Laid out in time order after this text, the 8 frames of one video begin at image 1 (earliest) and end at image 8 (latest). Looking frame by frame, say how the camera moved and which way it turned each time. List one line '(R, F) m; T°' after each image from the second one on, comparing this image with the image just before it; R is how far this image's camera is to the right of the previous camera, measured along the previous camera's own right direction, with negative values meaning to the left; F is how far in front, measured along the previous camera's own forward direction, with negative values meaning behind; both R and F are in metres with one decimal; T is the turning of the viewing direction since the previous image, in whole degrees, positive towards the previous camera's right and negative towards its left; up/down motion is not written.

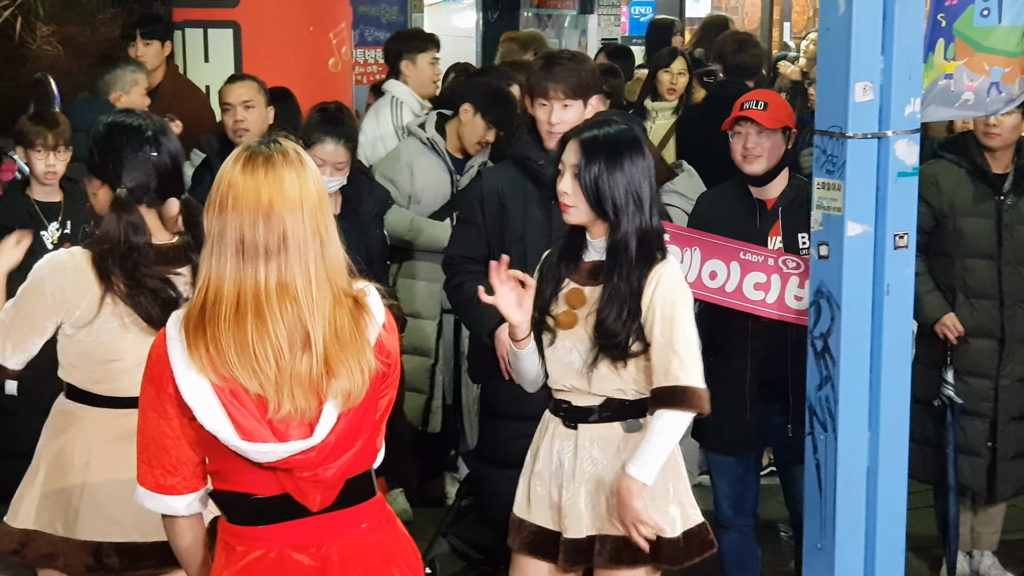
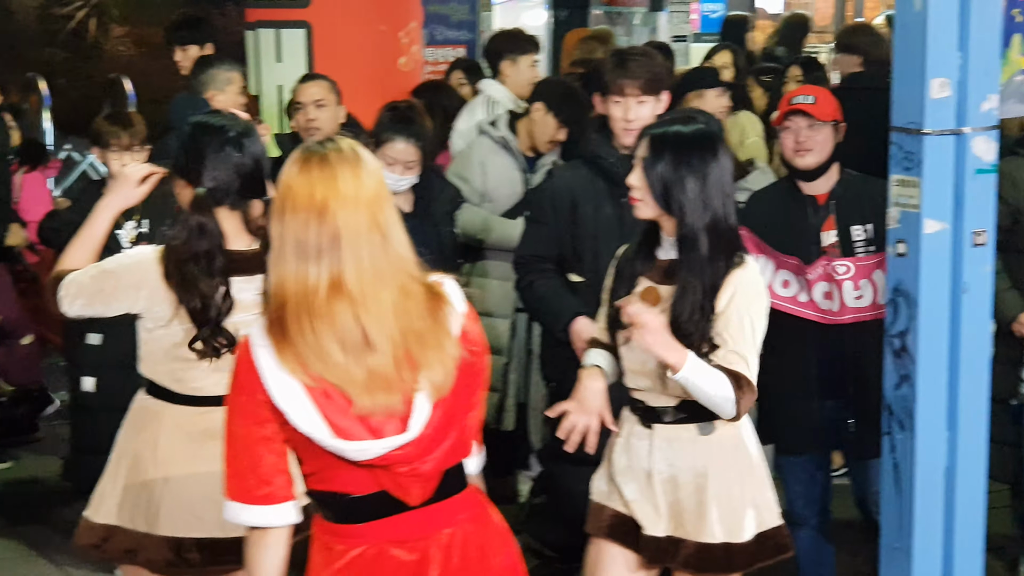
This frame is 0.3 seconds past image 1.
(-0.1, 0.0) m; -2°
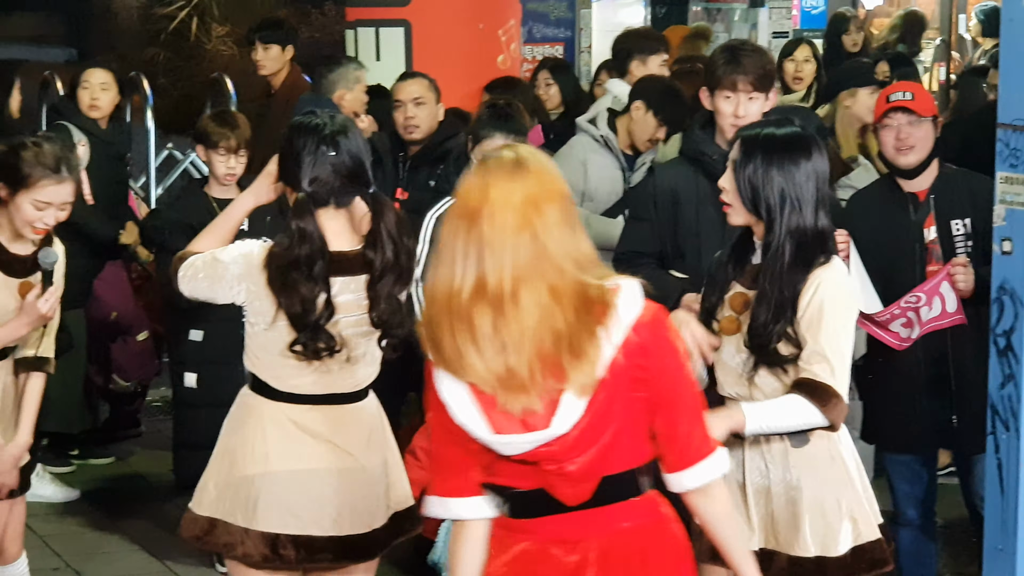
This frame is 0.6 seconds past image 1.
(-0.2, 0.0) m; -2°
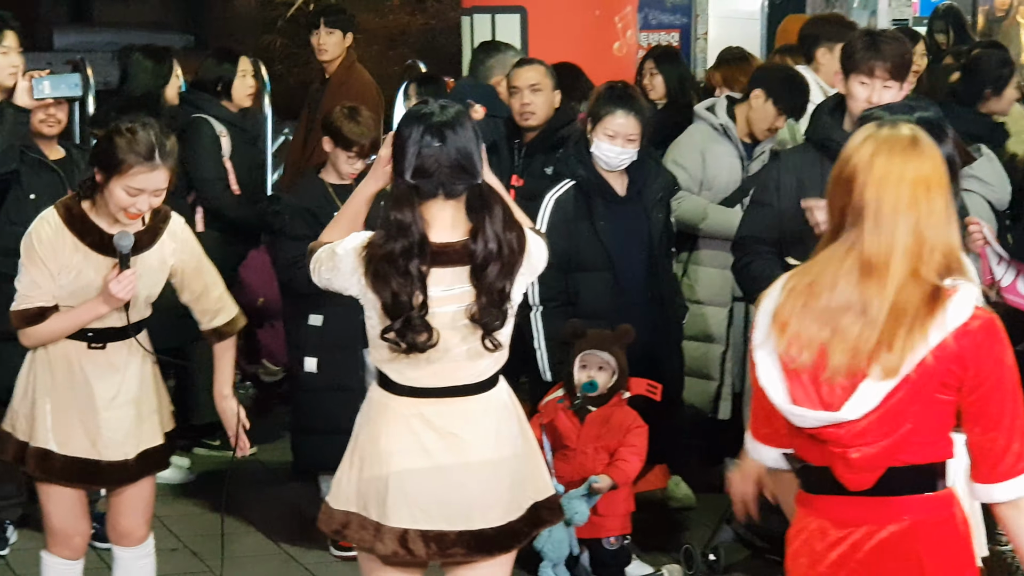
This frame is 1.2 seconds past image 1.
(-0.3, 0.0) m; -2°
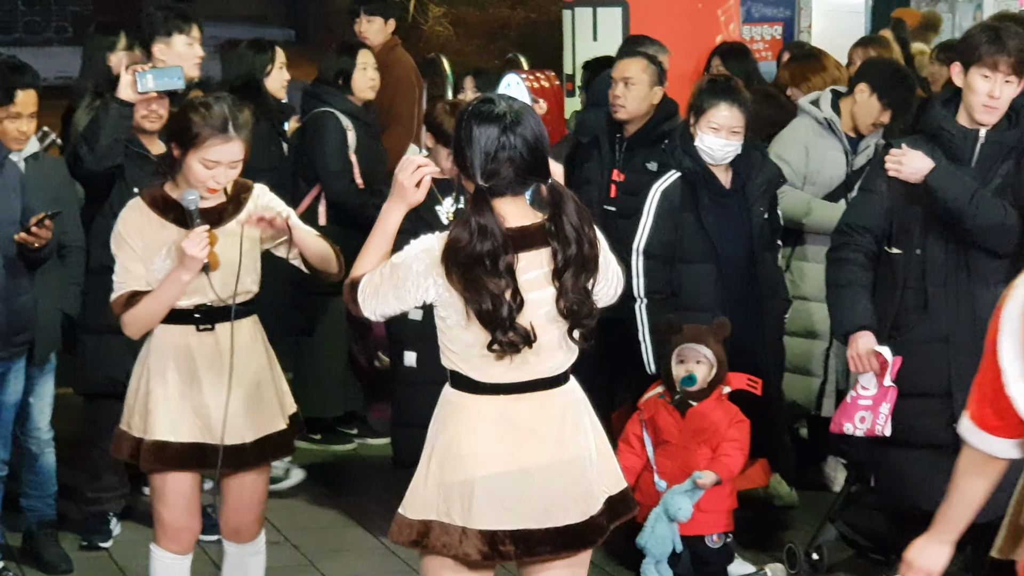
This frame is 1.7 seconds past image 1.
(-0.2, 0.0) m; -2°
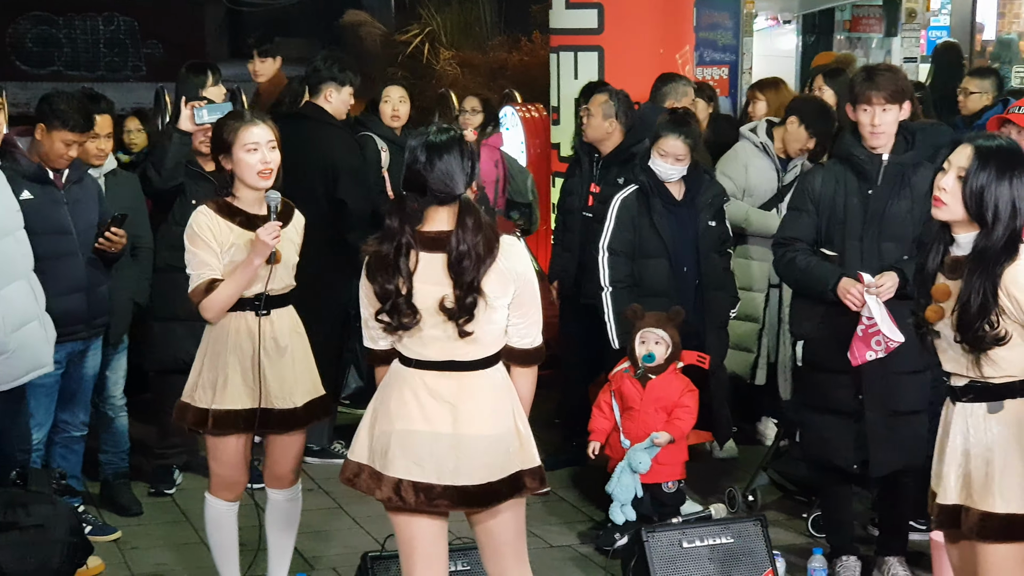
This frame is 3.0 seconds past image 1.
(0.0, -1.0) m; 0°
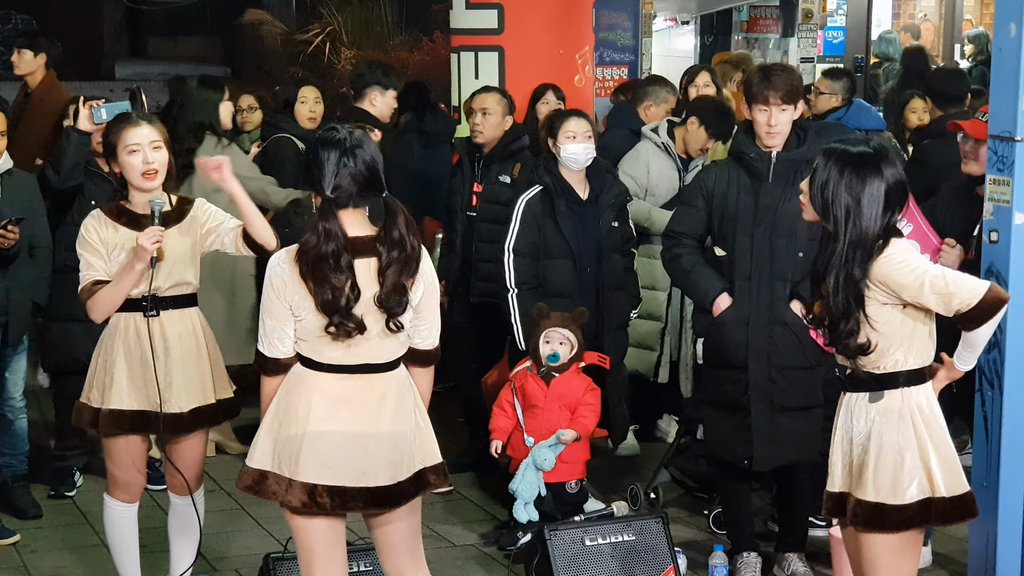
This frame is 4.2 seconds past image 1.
(+0.2, 0.0) m; +2°
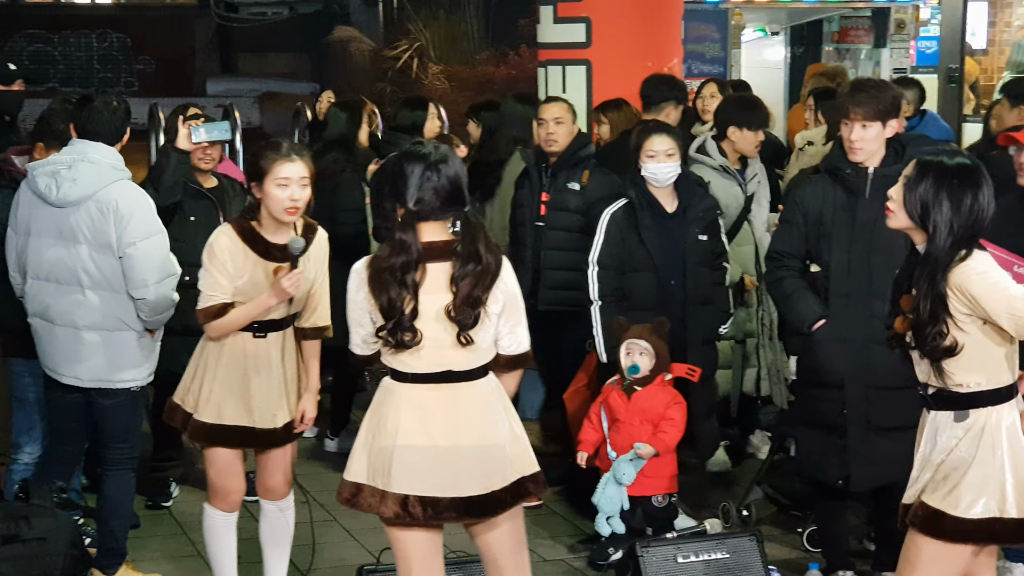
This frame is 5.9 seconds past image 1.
(-0.1, 0.0) m; -3°
